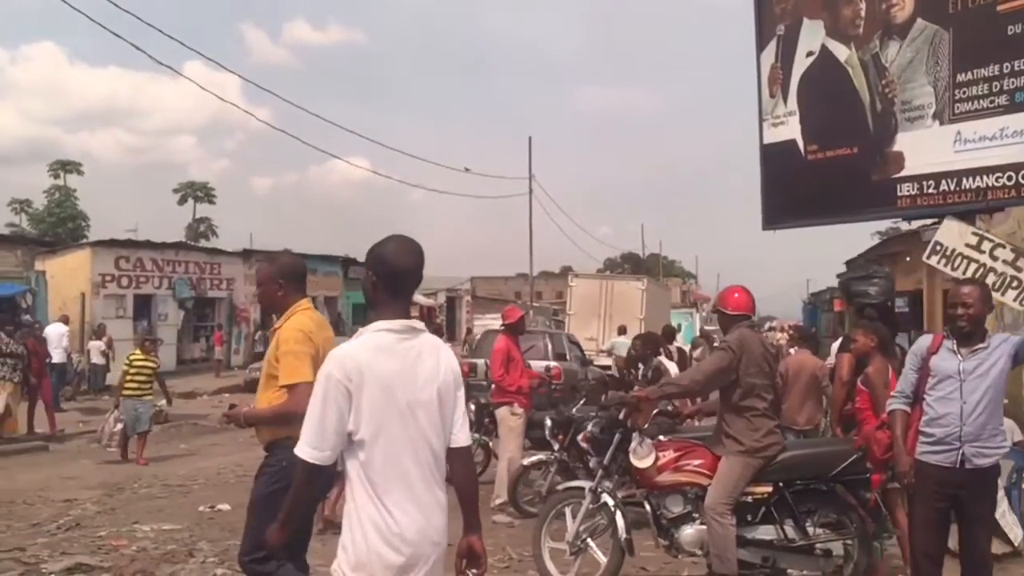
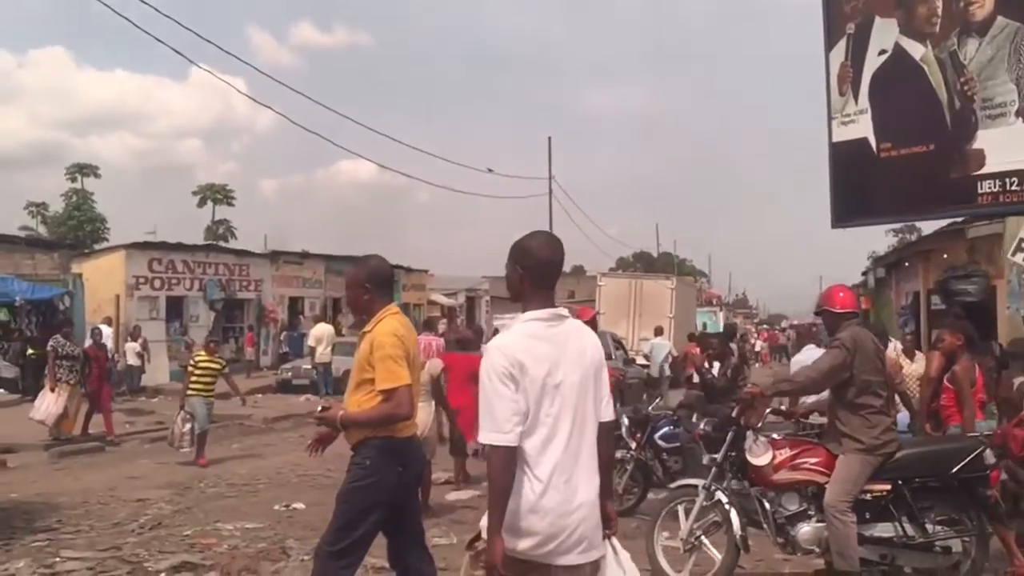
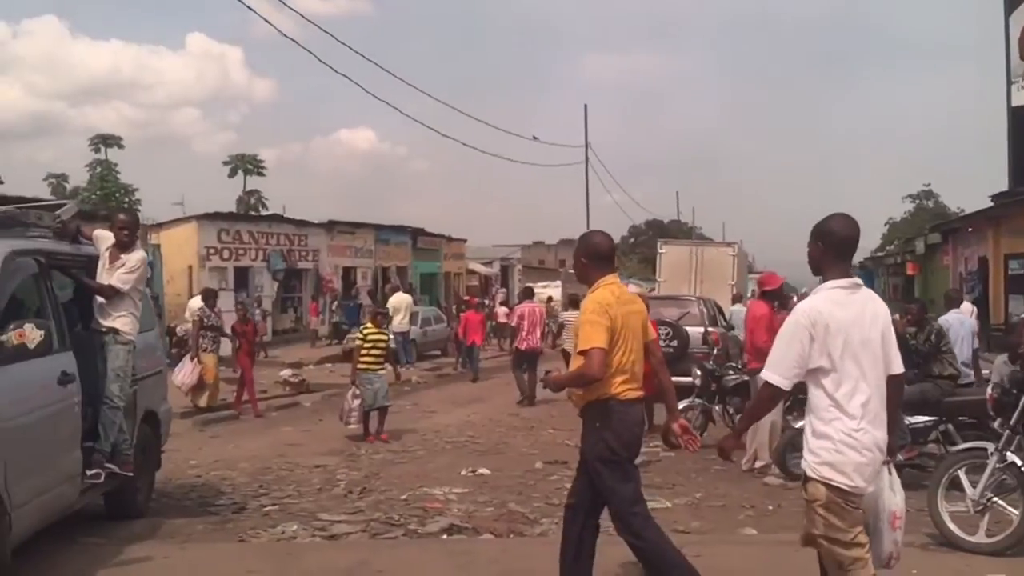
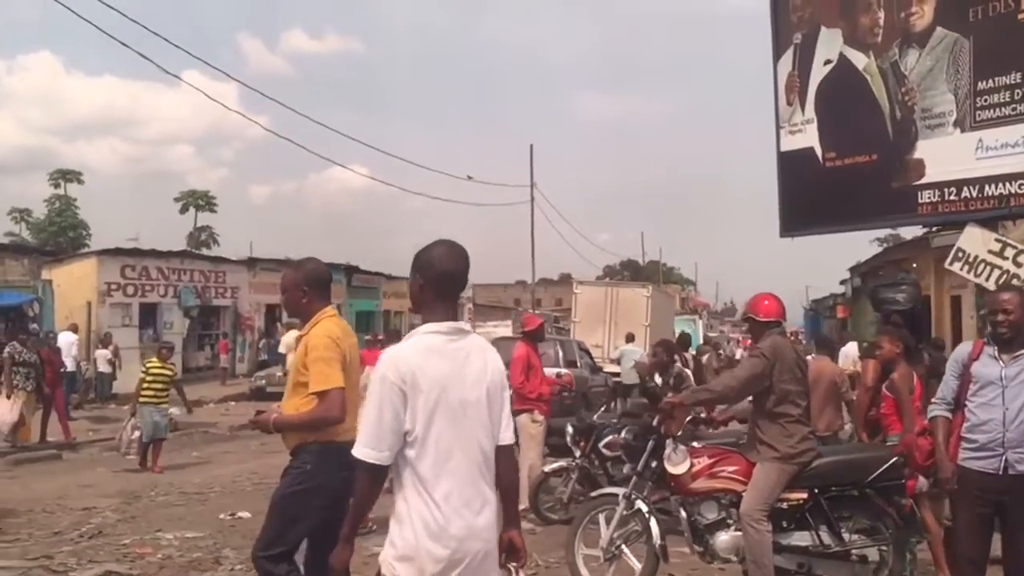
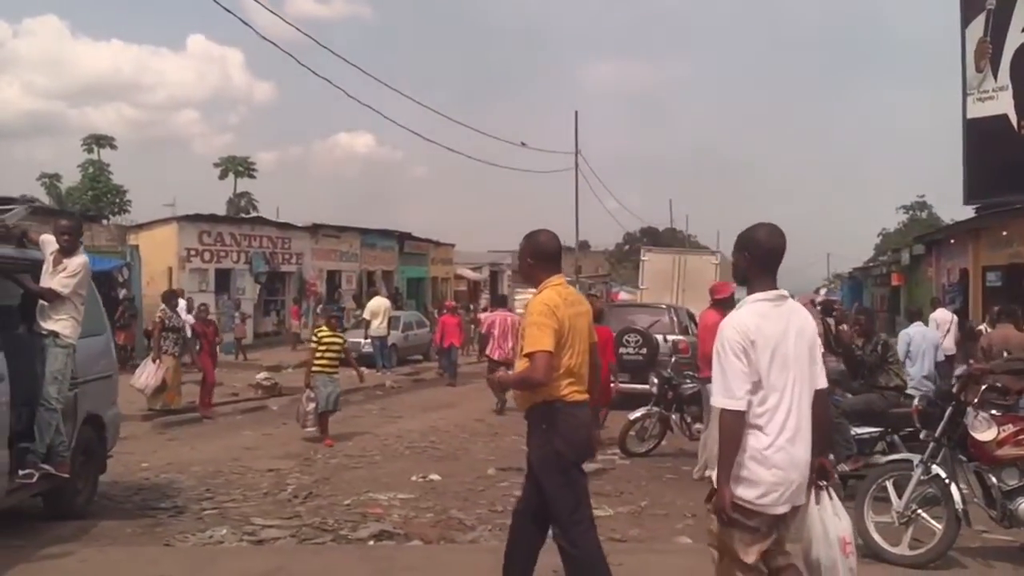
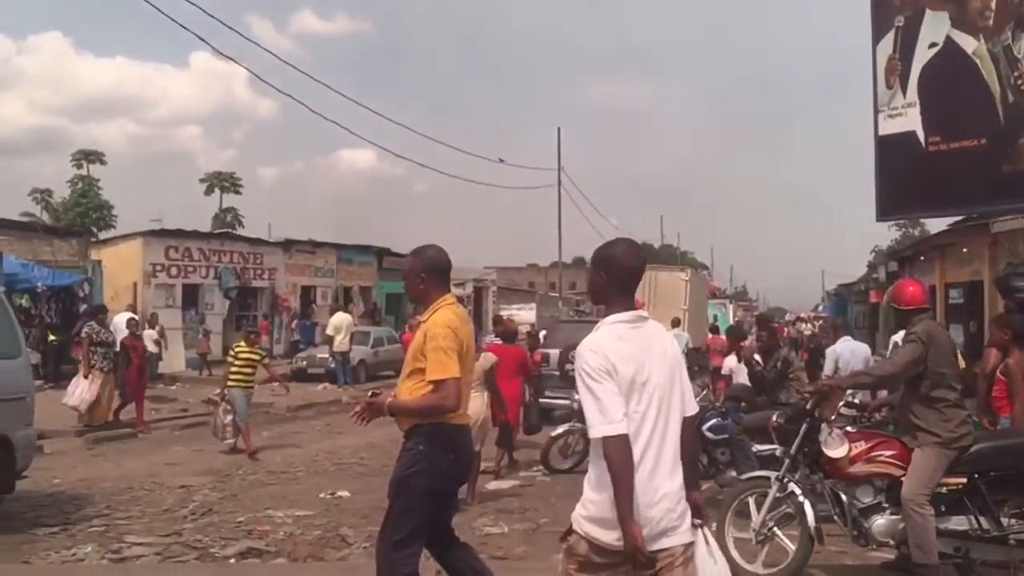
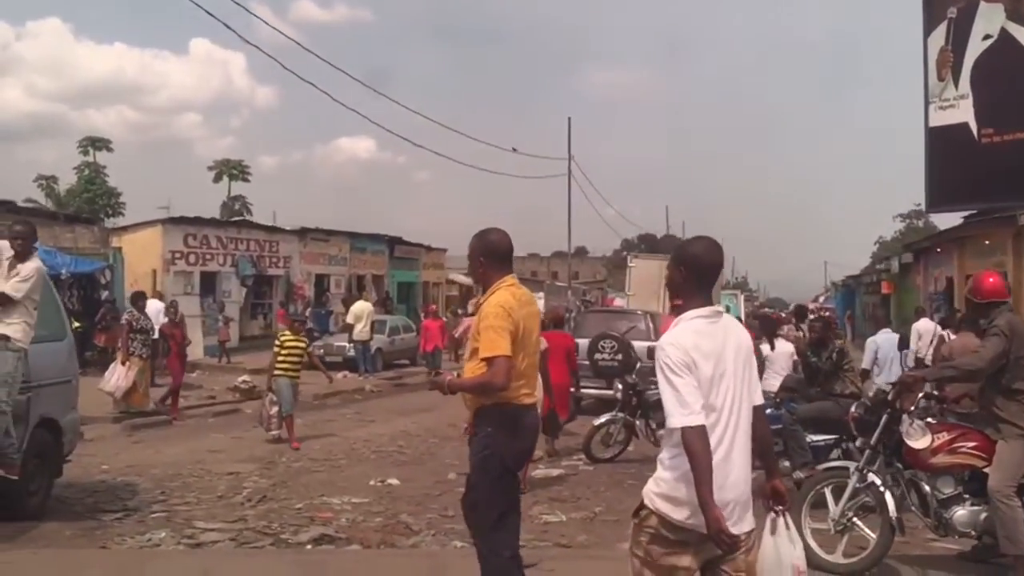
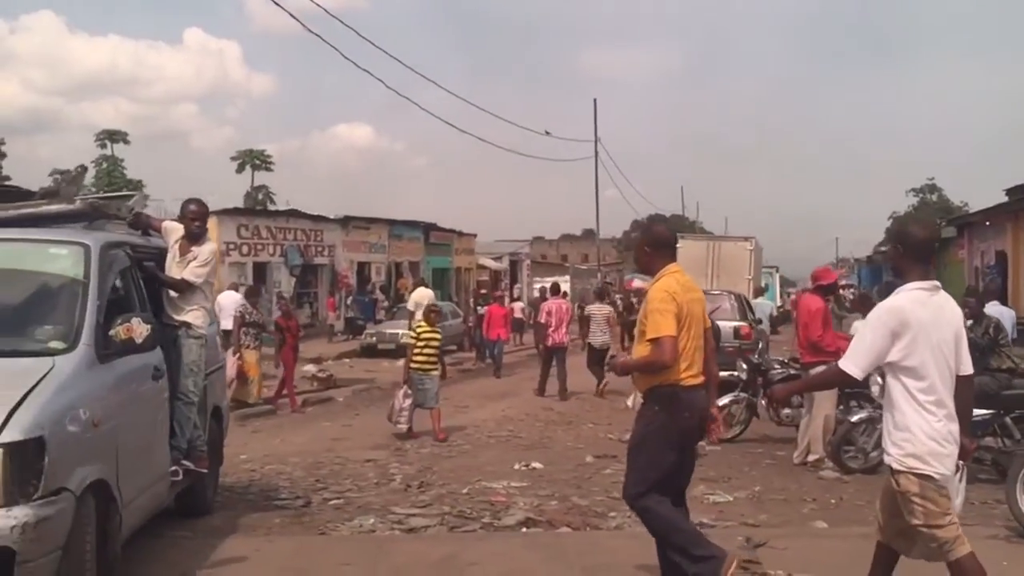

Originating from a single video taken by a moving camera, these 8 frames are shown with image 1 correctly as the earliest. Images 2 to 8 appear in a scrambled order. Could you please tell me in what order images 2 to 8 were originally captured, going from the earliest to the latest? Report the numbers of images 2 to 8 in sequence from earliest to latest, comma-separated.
4, 2, 6, 7, 5, 3, 8
